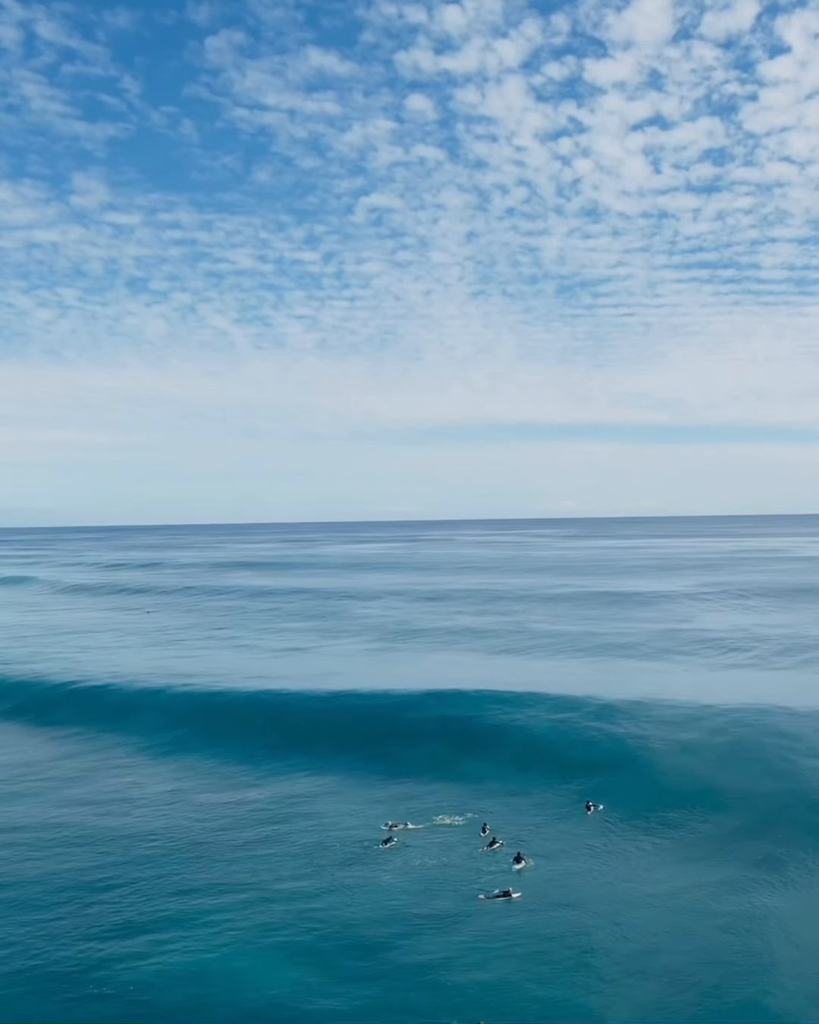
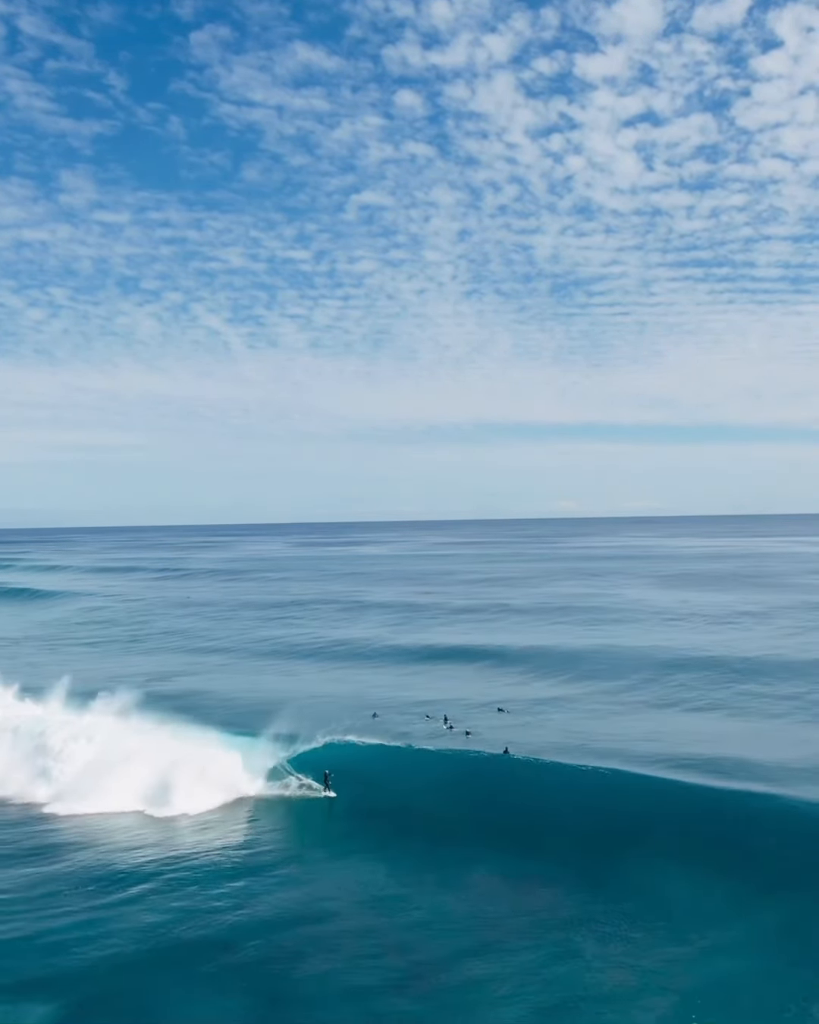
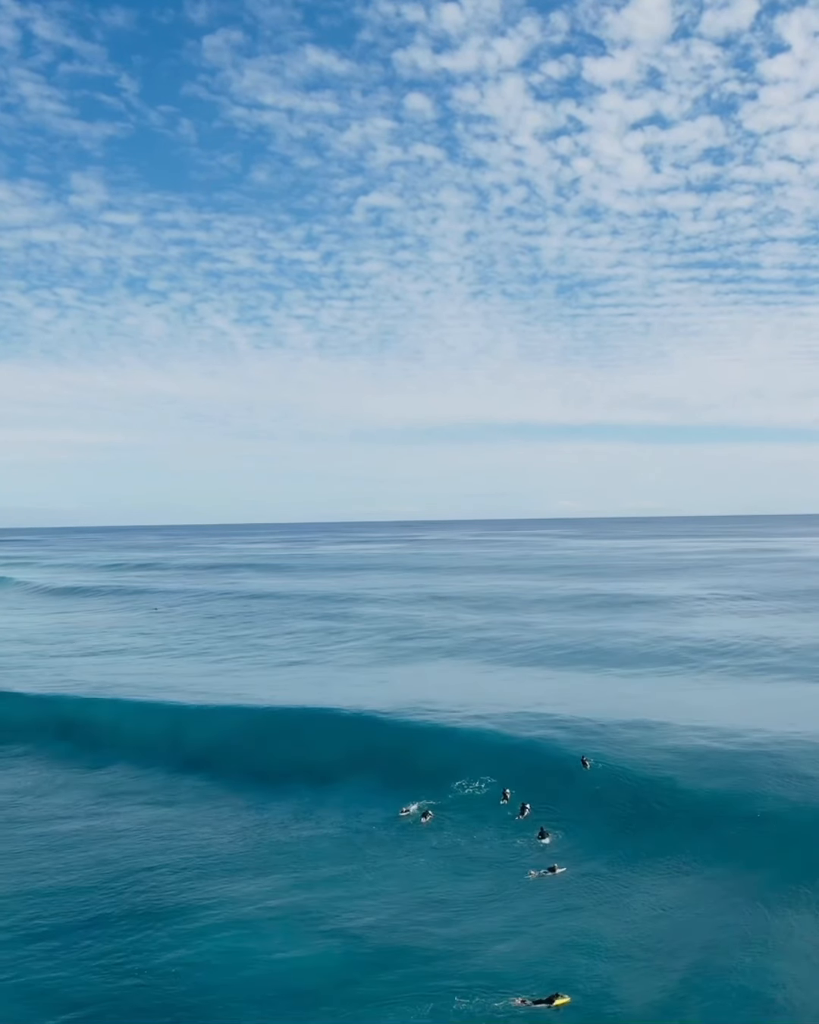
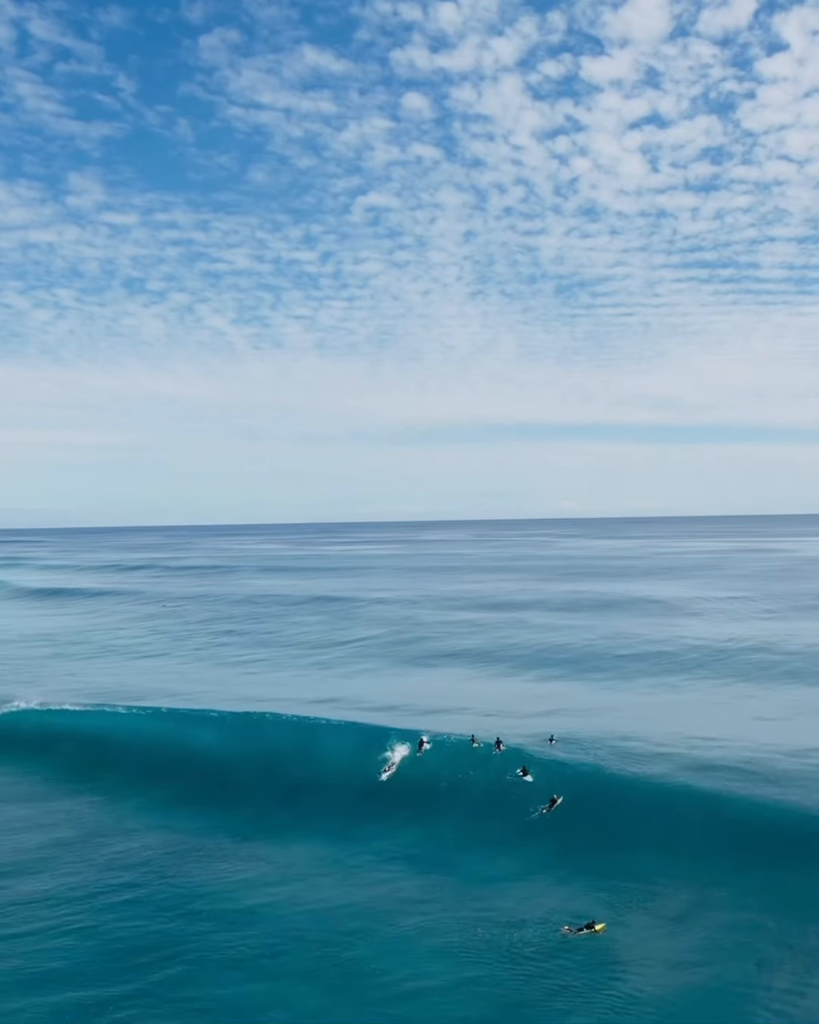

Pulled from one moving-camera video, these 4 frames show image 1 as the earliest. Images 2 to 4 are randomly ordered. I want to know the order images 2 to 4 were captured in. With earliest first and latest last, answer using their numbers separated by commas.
3, 4, 2
